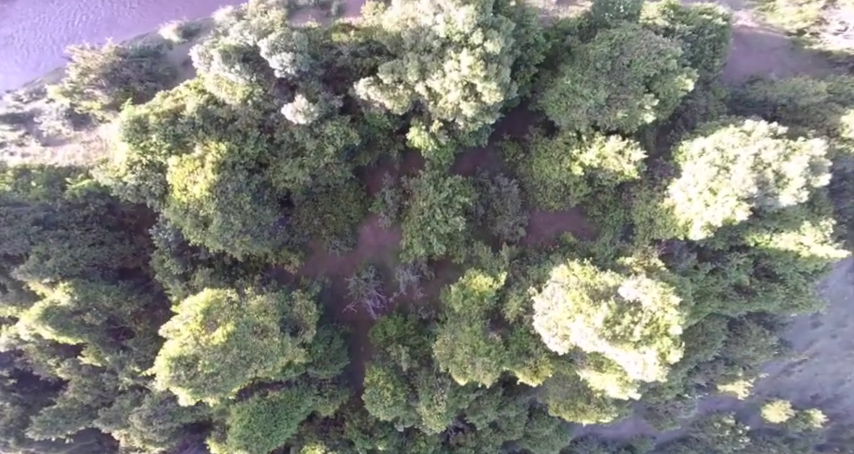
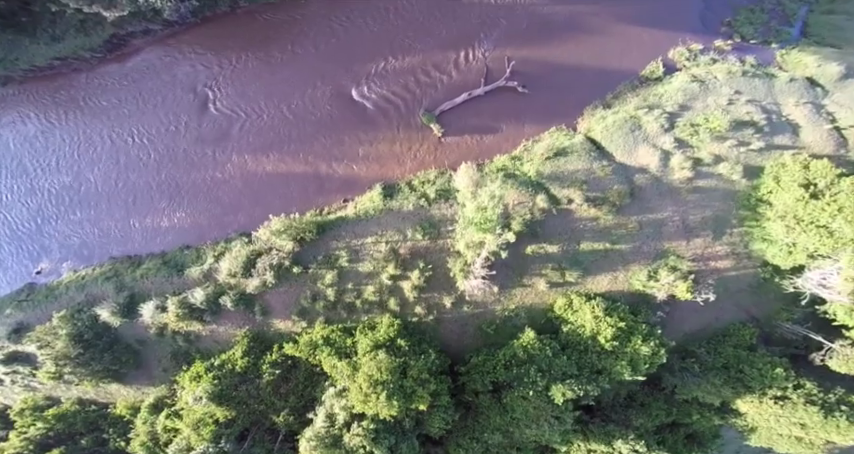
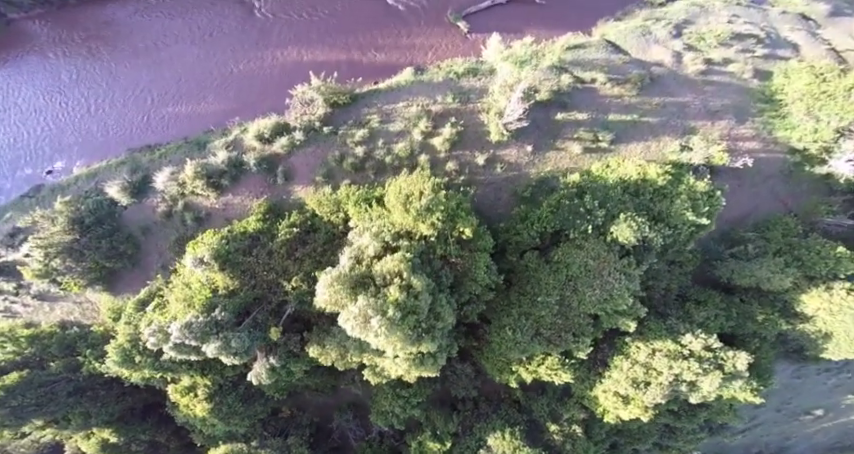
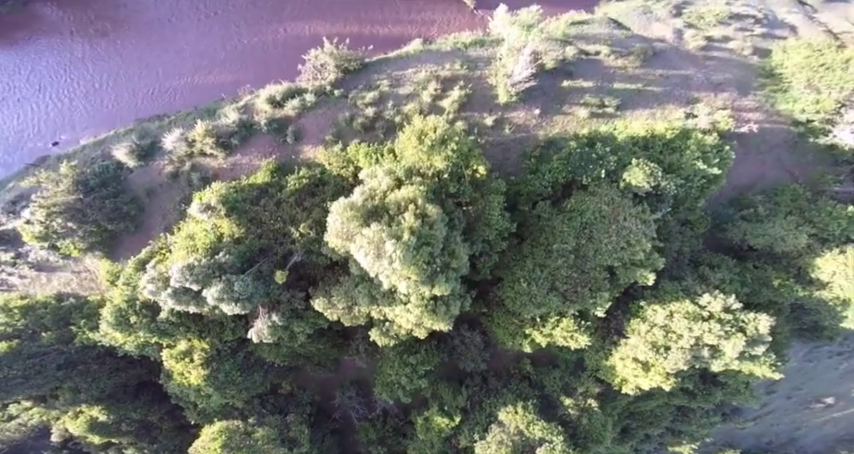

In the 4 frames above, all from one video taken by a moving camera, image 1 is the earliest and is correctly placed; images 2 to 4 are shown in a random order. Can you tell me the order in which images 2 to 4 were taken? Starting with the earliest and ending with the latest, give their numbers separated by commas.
4, 3, 2
